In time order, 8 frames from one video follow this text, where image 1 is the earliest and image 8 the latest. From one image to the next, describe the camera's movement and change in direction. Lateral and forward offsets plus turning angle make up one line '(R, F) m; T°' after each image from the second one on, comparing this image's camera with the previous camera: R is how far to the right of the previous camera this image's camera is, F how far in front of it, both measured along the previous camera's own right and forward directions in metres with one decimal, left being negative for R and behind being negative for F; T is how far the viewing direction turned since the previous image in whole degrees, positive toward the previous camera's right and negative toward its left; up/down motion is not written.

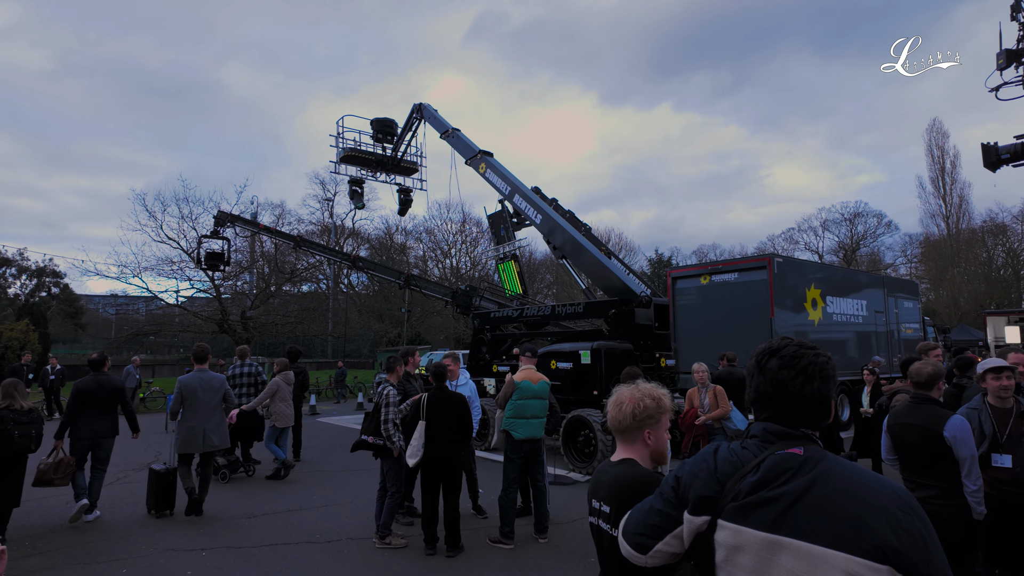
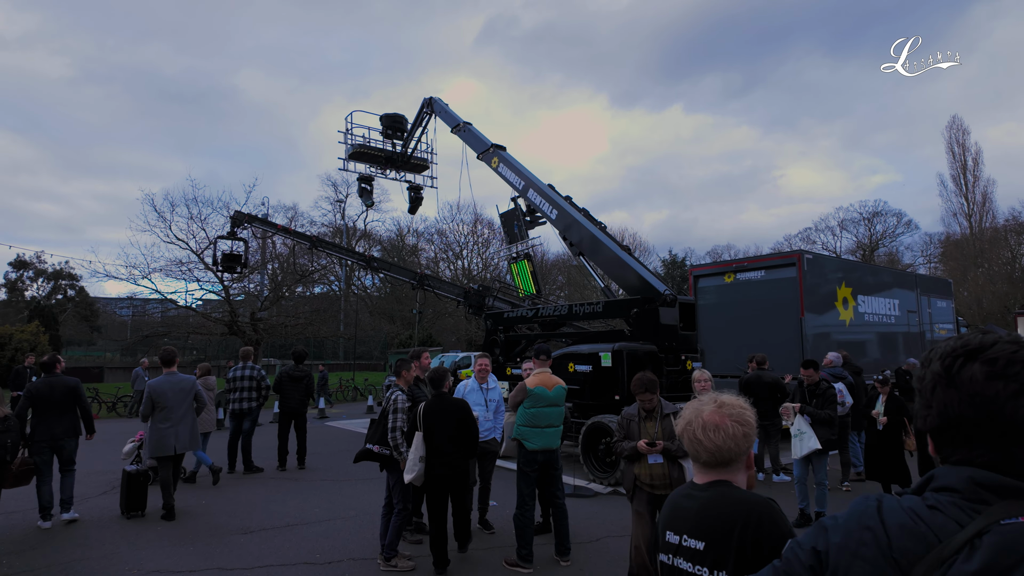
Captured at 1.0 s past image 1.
(-0.1, +0.5) m; -1°
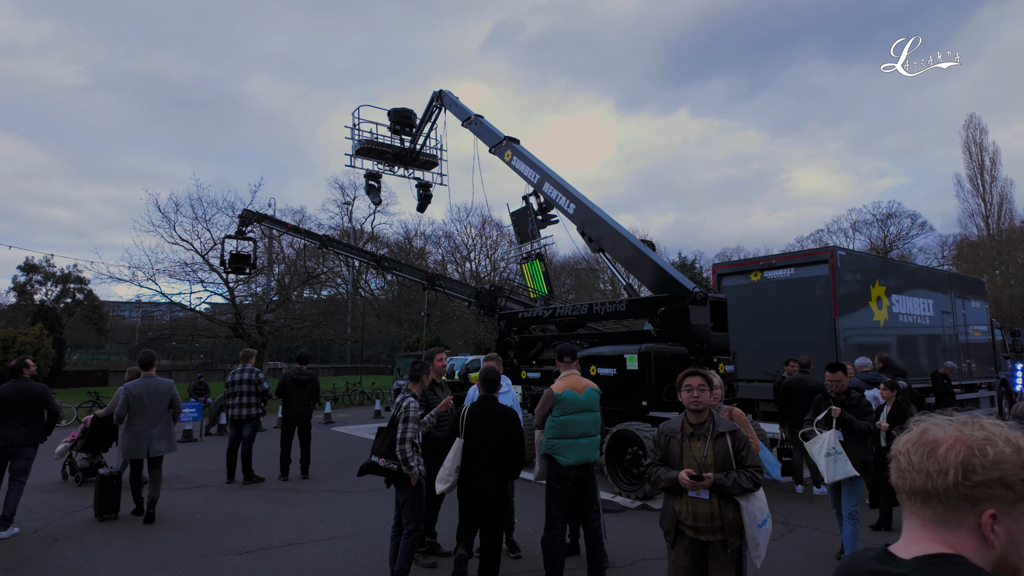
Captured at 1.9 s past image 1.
(-0.2, +0.6) m; -1°
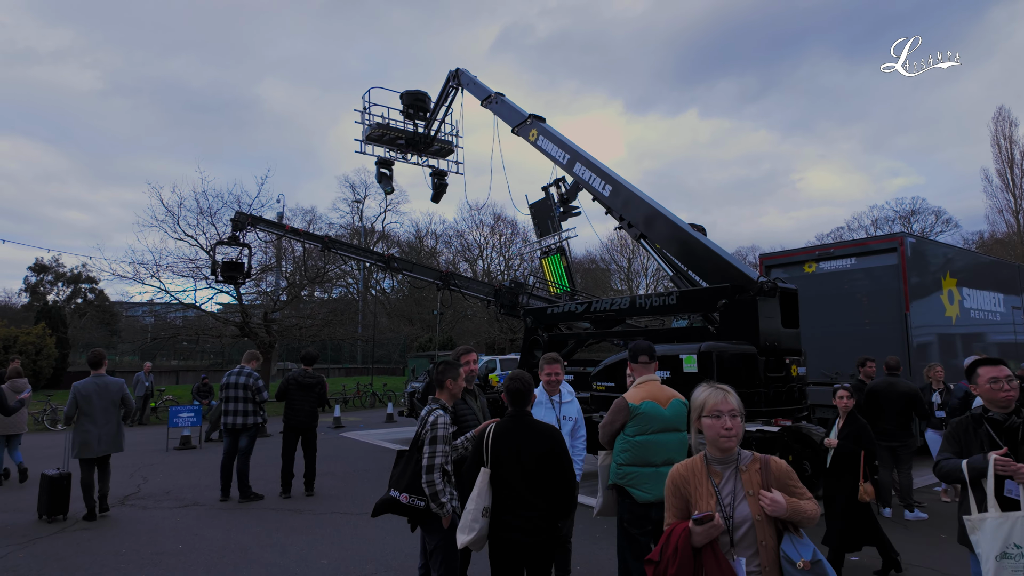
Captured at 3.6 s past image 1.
(-0.3, +1.1) m; -1°
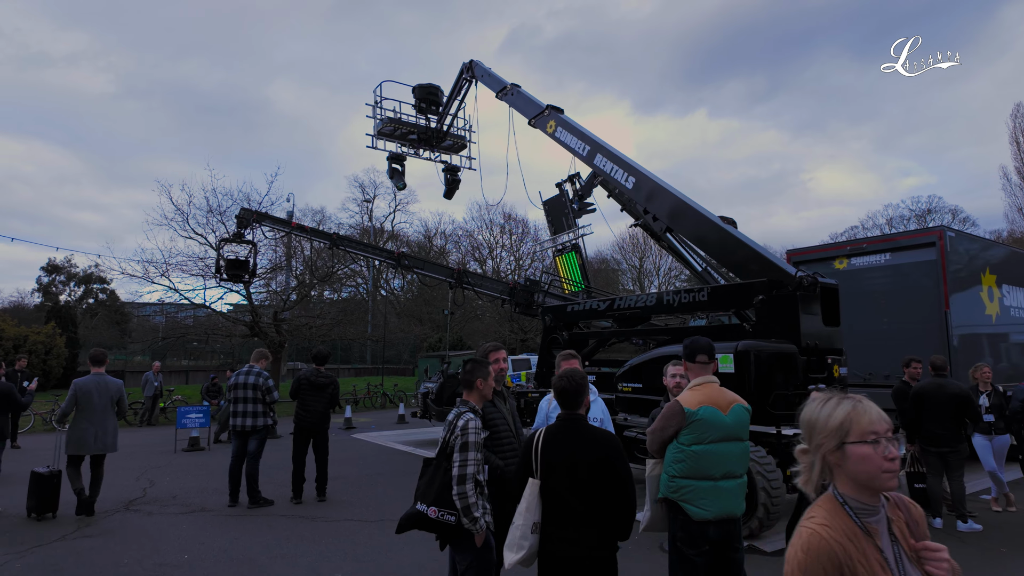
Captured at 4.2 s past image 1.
(-0.2, +0.4) m; -1°
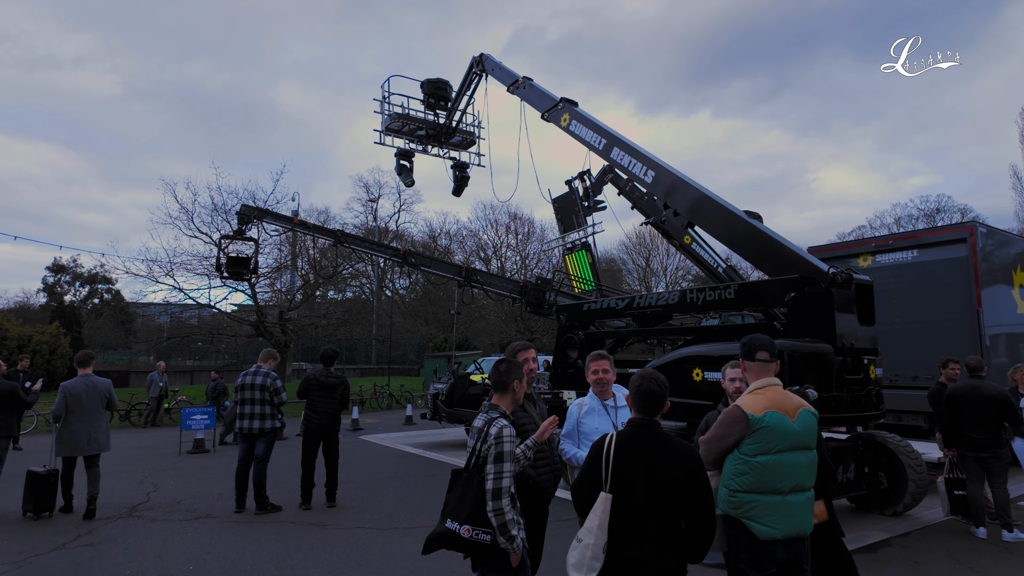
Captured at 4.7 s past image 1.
(-0.2, +0.3) m; 0°
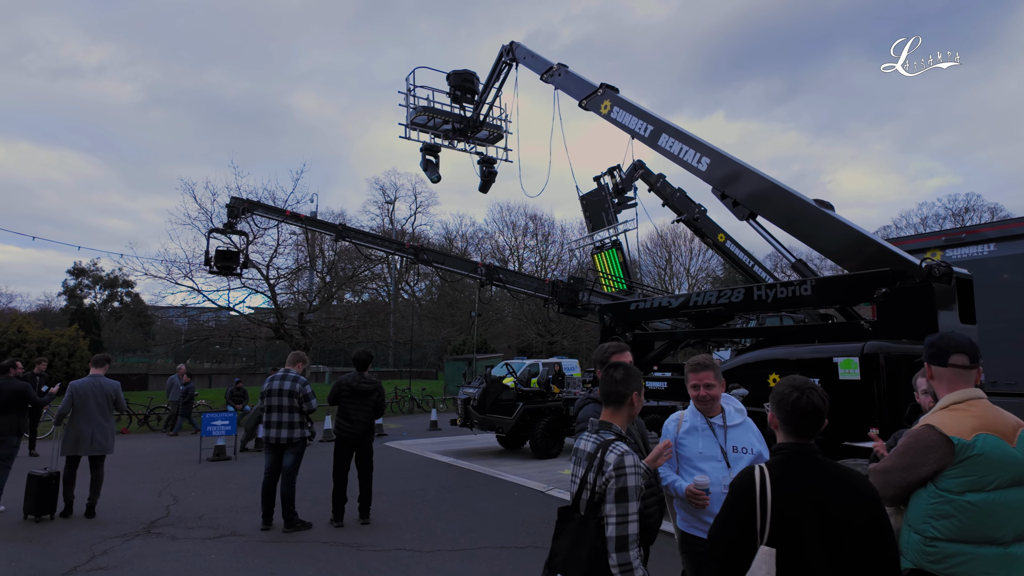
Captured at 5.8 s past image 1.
(-0.4, +0.6) m; -1°
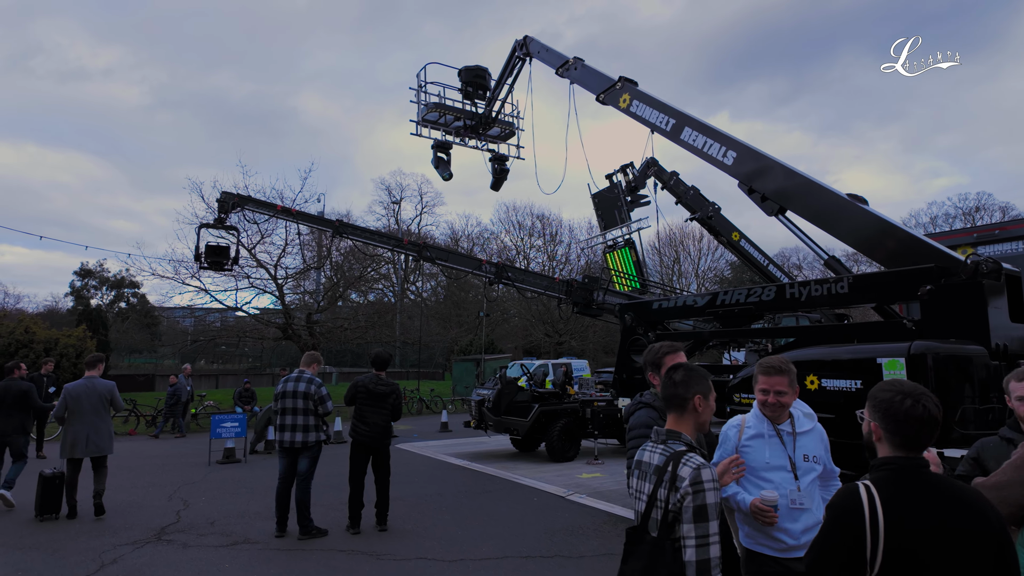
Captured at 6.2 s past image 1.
(-0.2, +0.2) m; 0°
